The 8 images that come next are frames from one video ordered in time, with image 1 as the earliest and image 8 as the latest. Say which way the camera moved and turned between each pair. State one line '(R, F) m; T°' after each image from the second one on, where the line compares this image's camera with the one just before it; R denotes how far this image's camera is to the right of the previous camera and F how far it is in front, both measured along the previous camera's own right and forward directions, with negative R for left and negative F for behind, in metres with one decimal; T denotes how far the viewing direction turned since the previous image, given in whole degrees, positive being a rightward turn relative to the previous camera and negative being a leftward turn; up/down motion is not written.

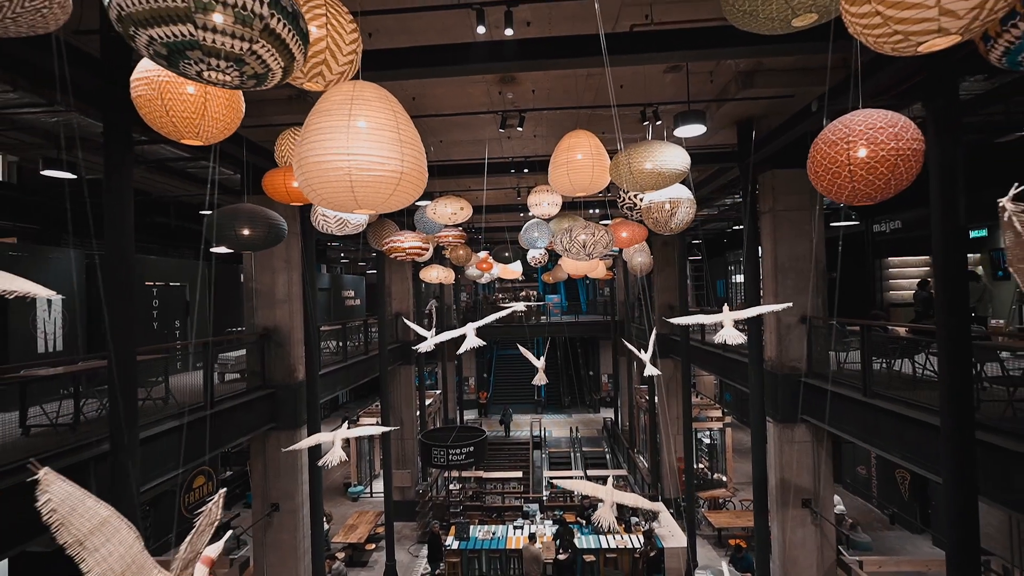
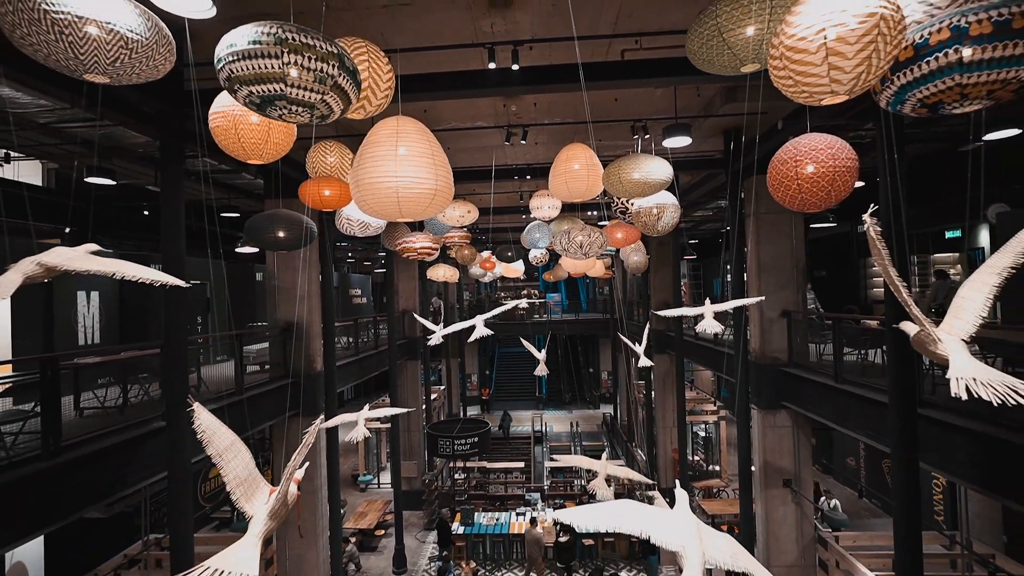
(0.0, -0.6) m; 0°
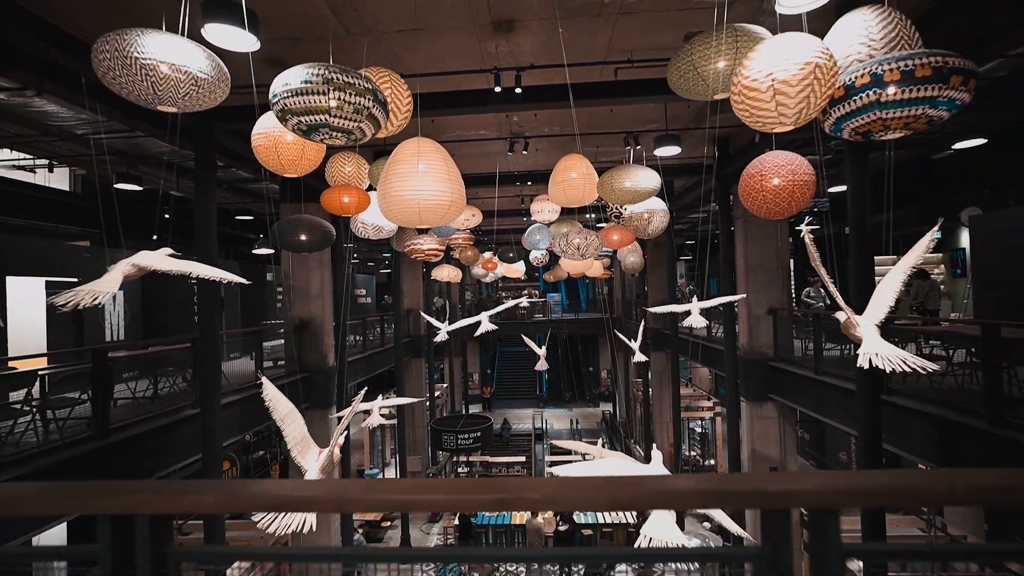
(0.0, -0.4) m; 0°
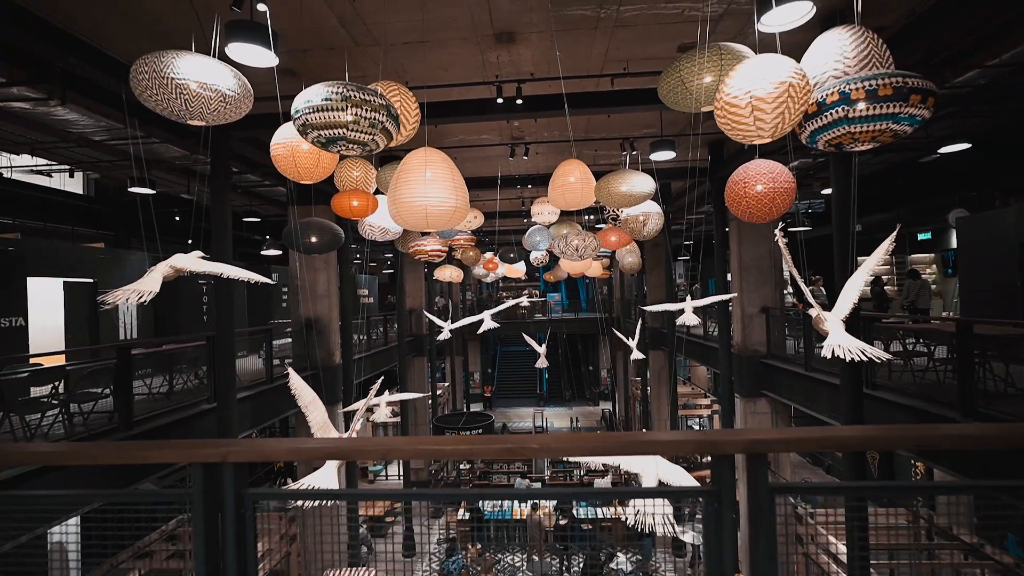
(0.0, -0.2) m; 0°
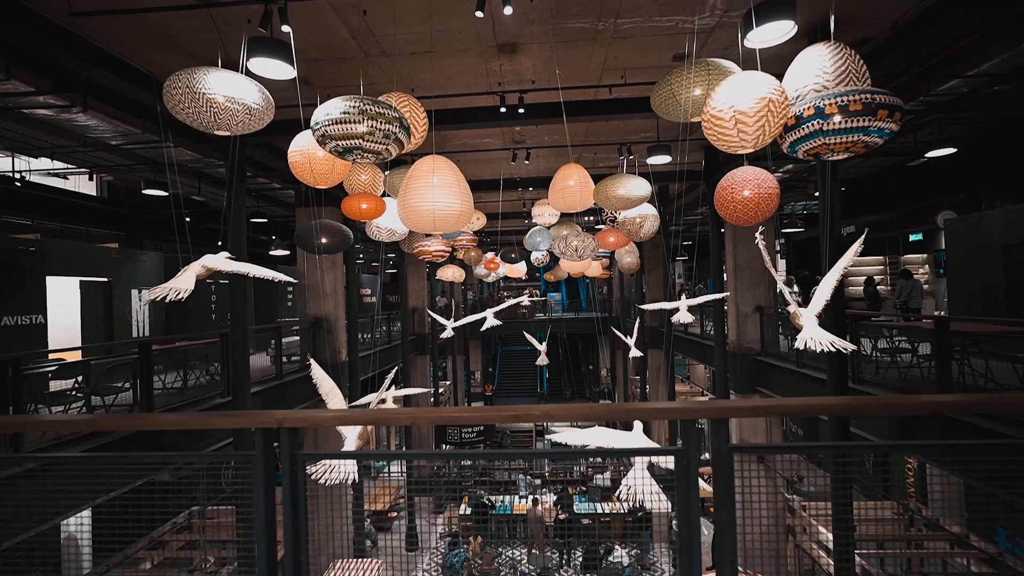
(0.0, -0.2) m; 0°
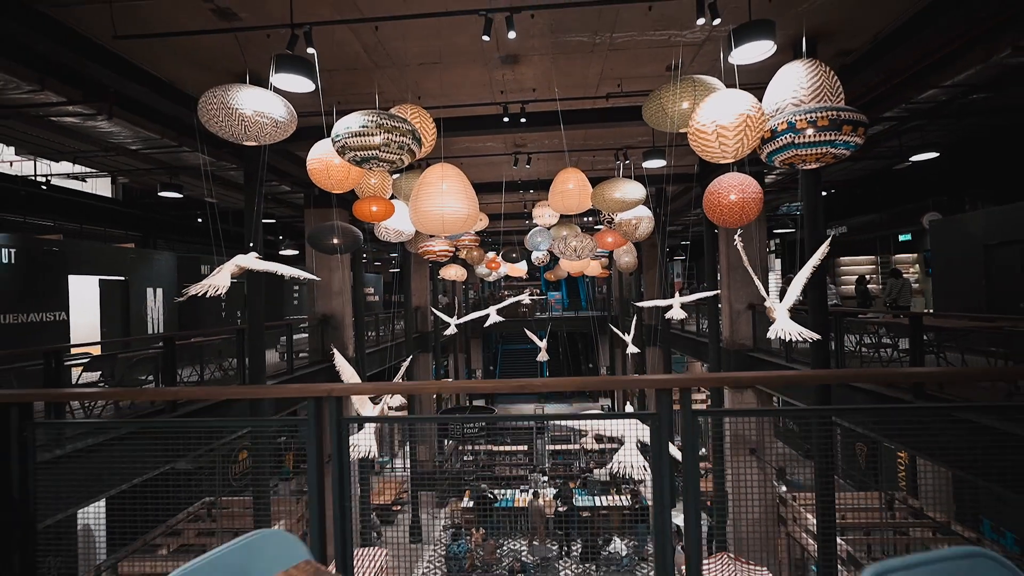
(0.0, -0.3) m; 0°
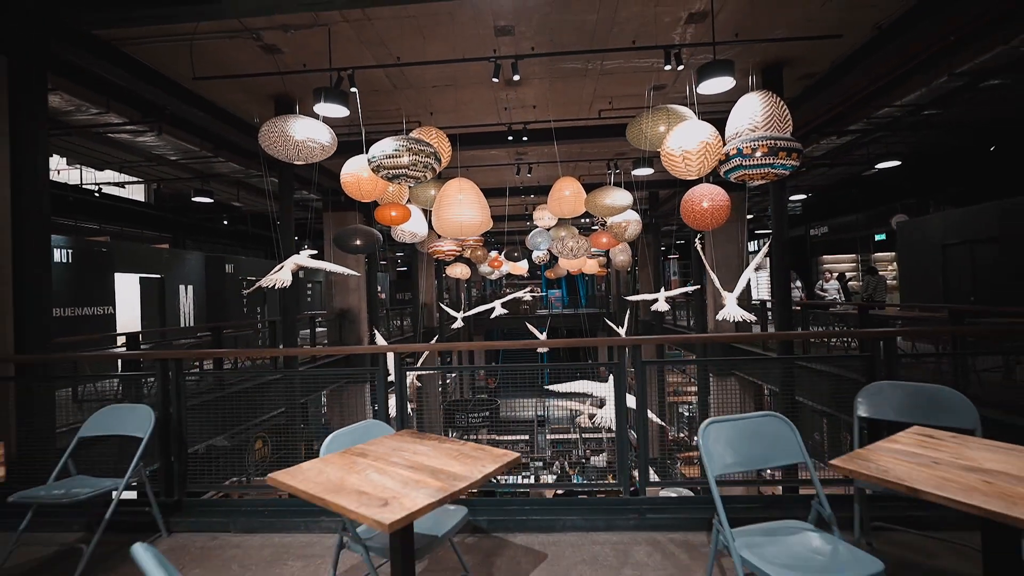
(0.0, -0.8) m; 0°
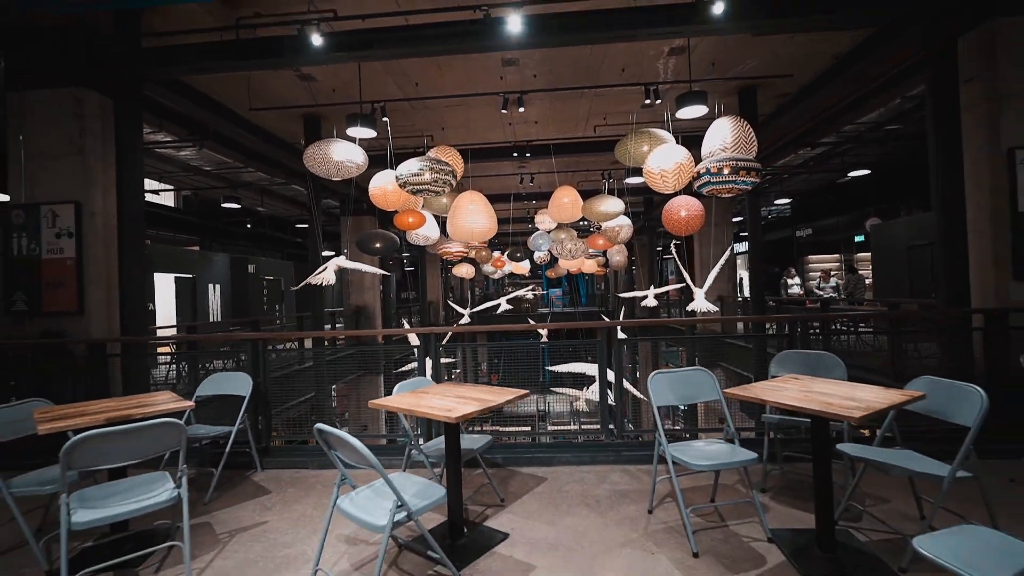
(0.0, -0.8) m; 0°
